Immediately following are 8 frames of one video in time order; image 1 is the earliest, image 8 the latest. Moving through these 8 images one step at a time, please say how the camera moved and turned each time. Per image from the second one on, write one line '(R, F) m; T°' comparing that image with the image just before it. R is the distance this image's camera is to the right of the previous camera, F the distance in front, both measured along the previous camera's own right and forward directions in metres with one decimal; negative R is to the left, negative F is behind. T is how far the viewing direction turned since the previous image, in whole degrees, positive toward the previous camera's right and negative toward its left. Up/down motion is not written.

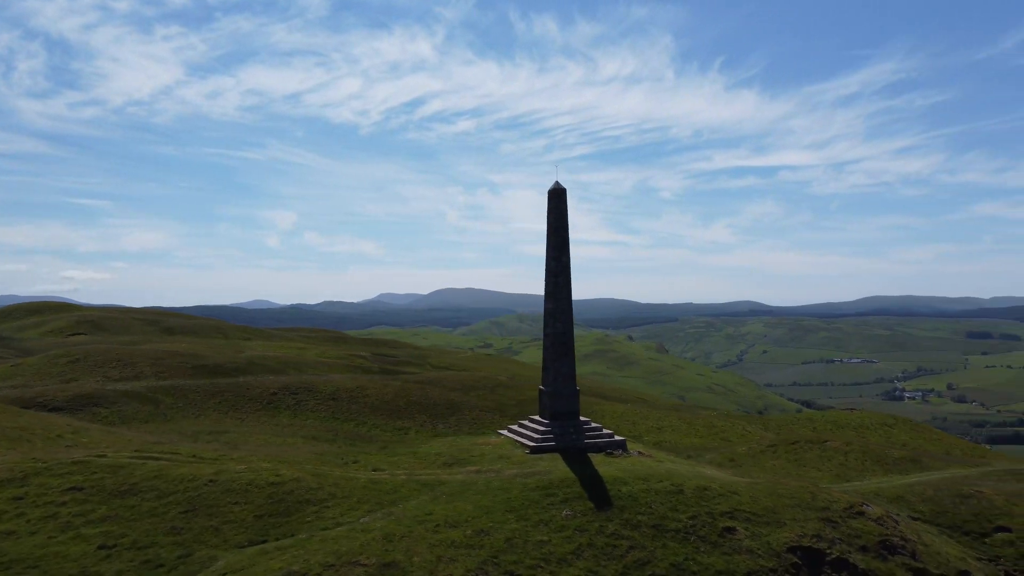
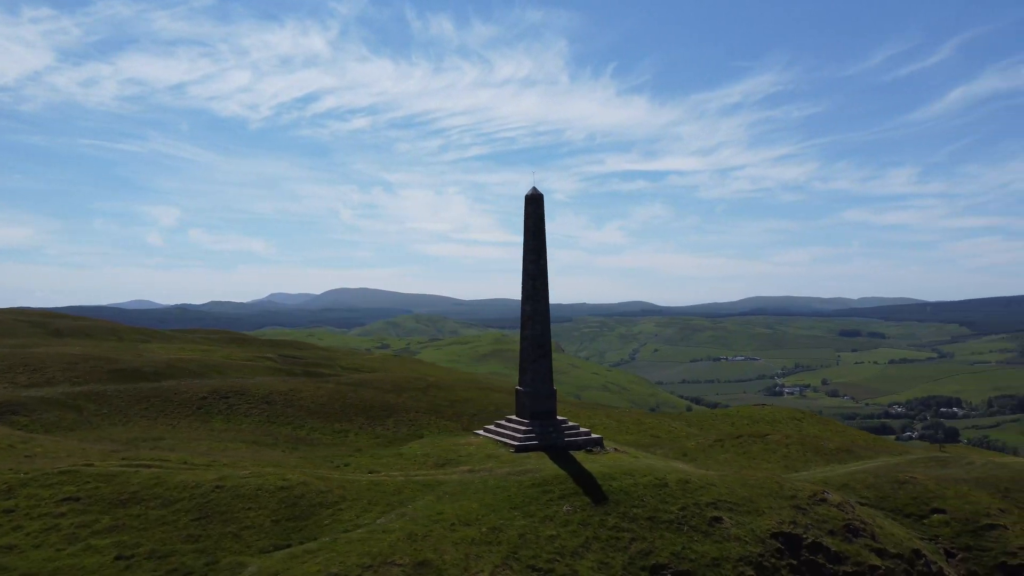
(-3.6, -0.6) m; +7°
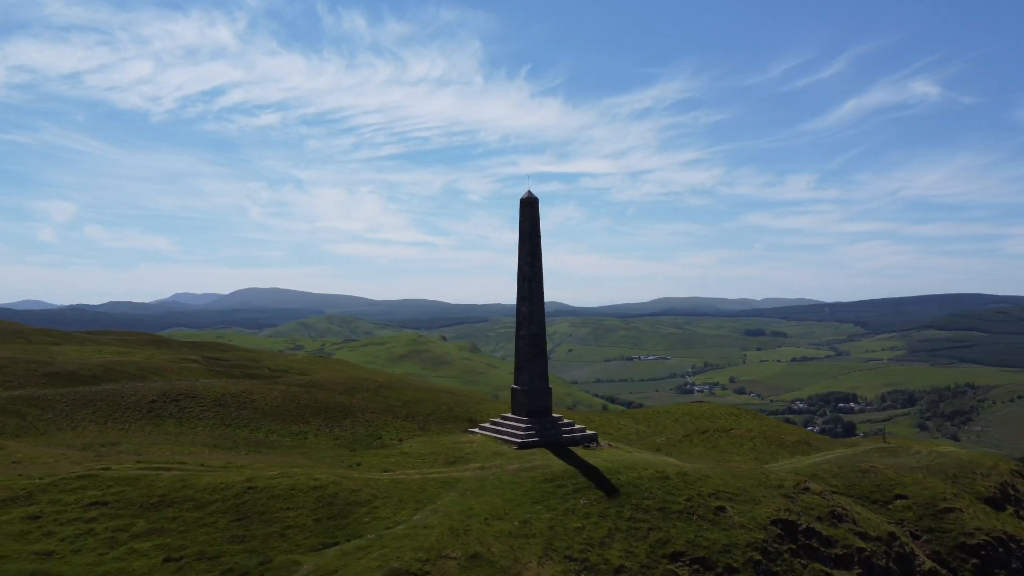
(-3.7, -0.6) m; +6°
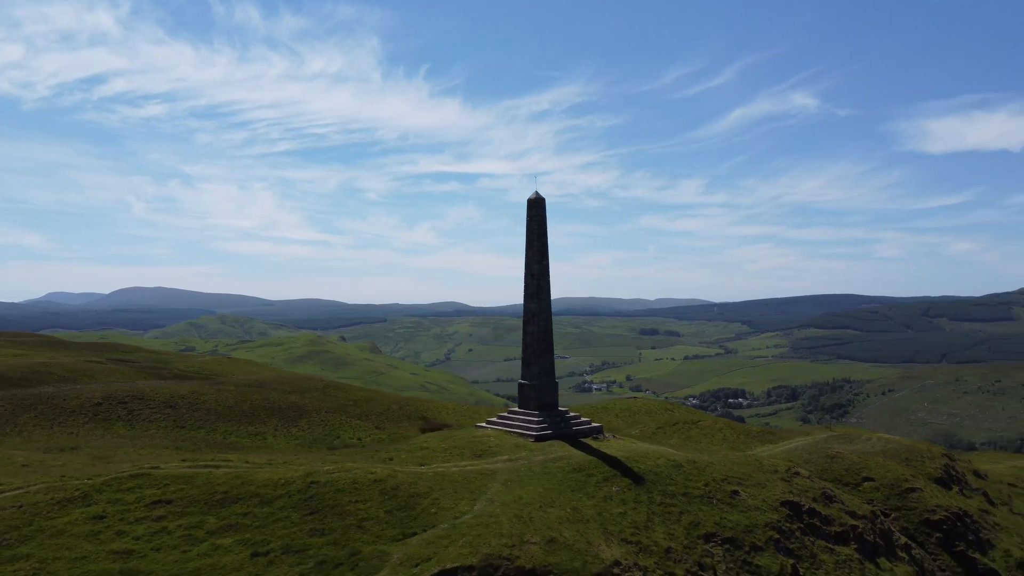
(-5.0, -0.7) m; +7°
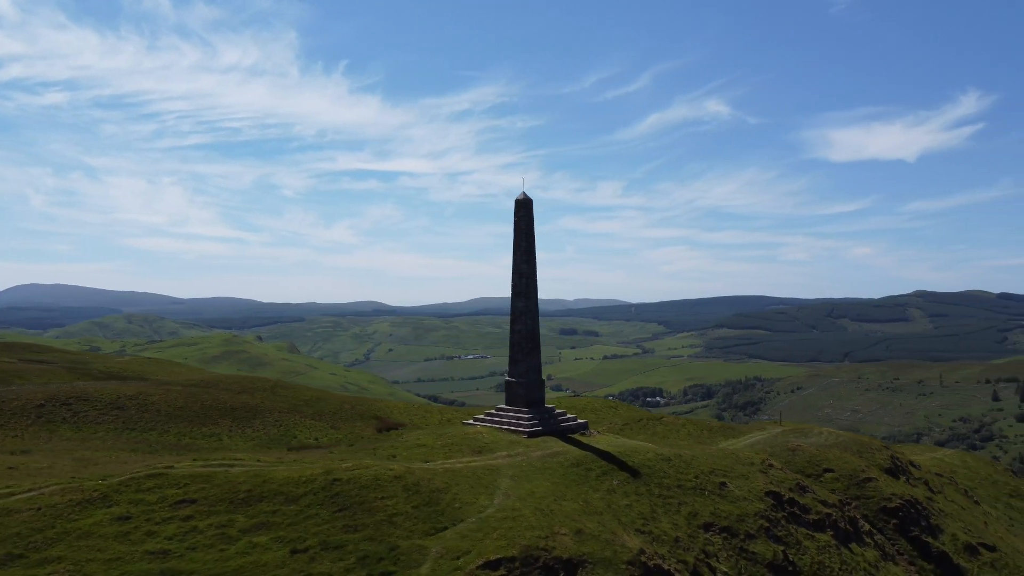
(-3.2, -0.4) m; +6°
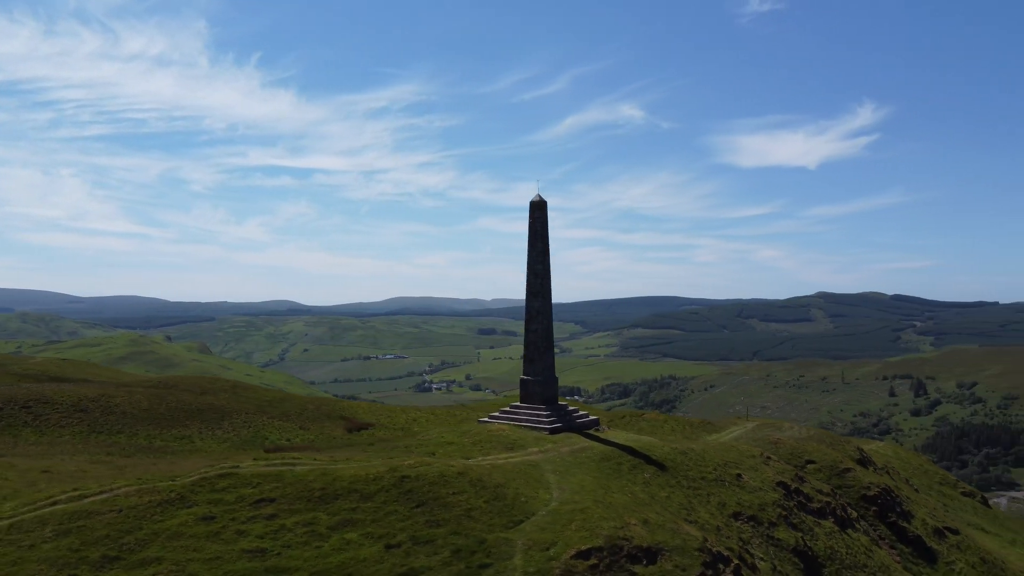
(-4.7, -0.5) m; +6°
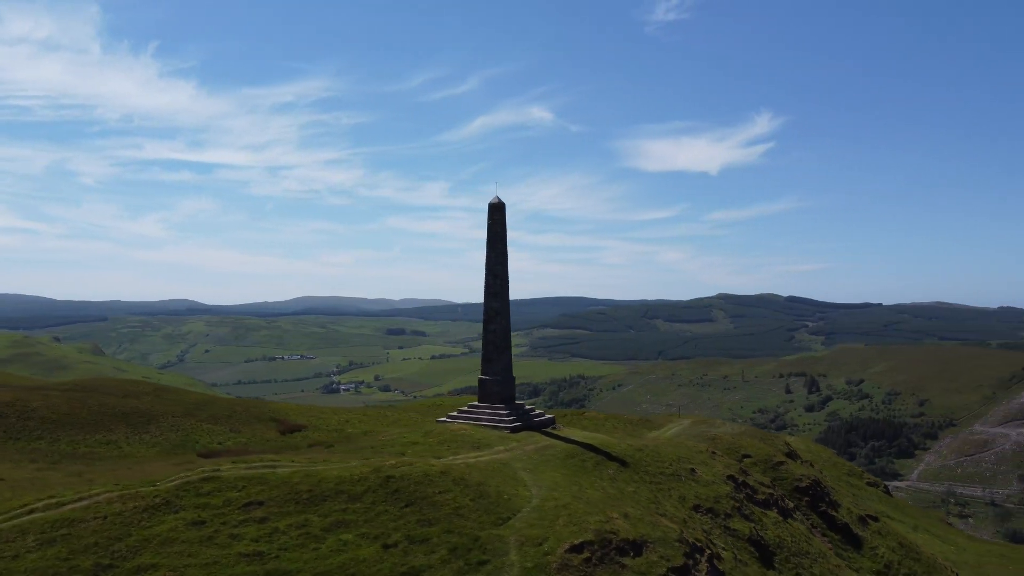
(-2.4, -0.3) m; +6°
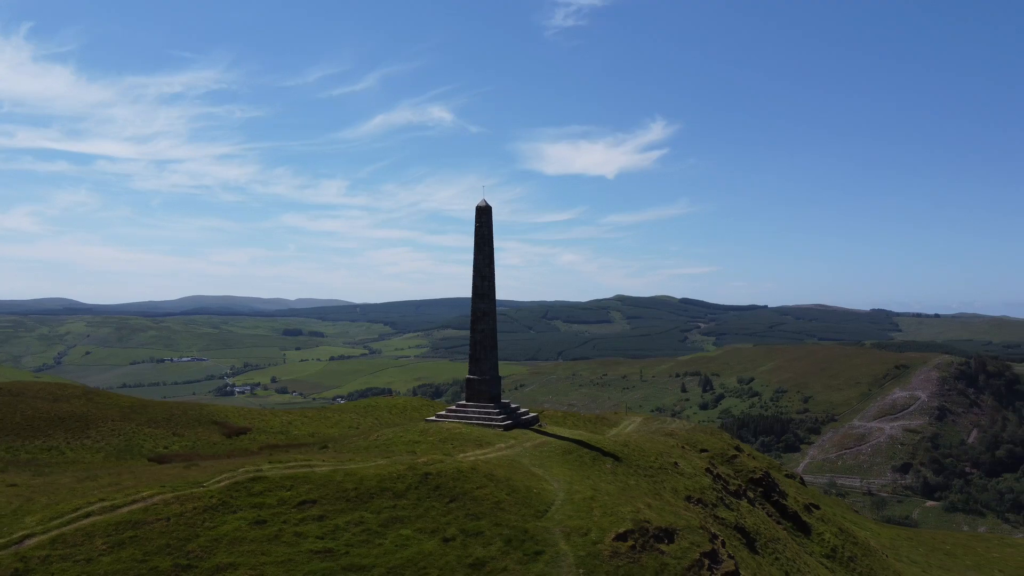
(-4.3, -0.8) m; +7°
